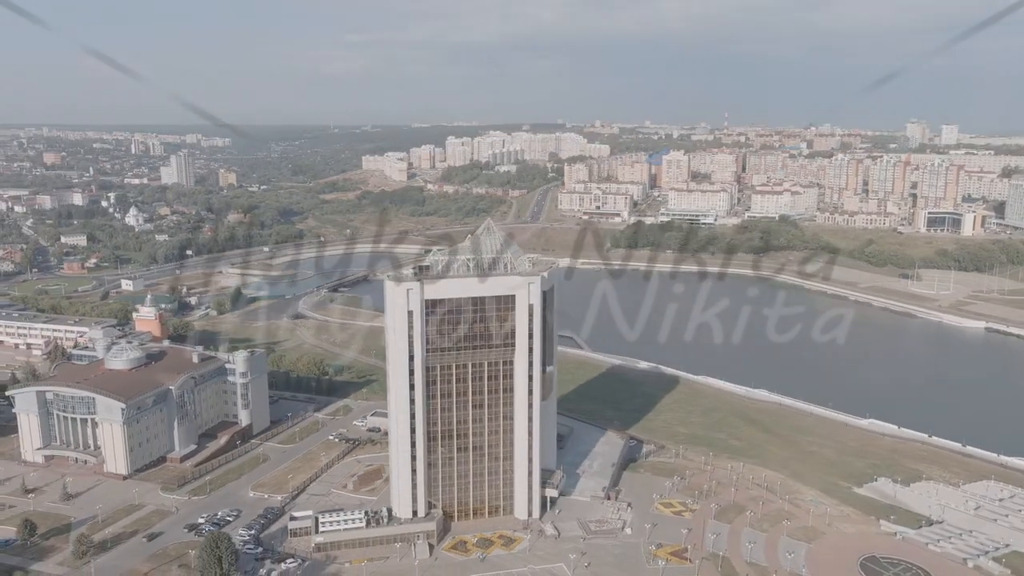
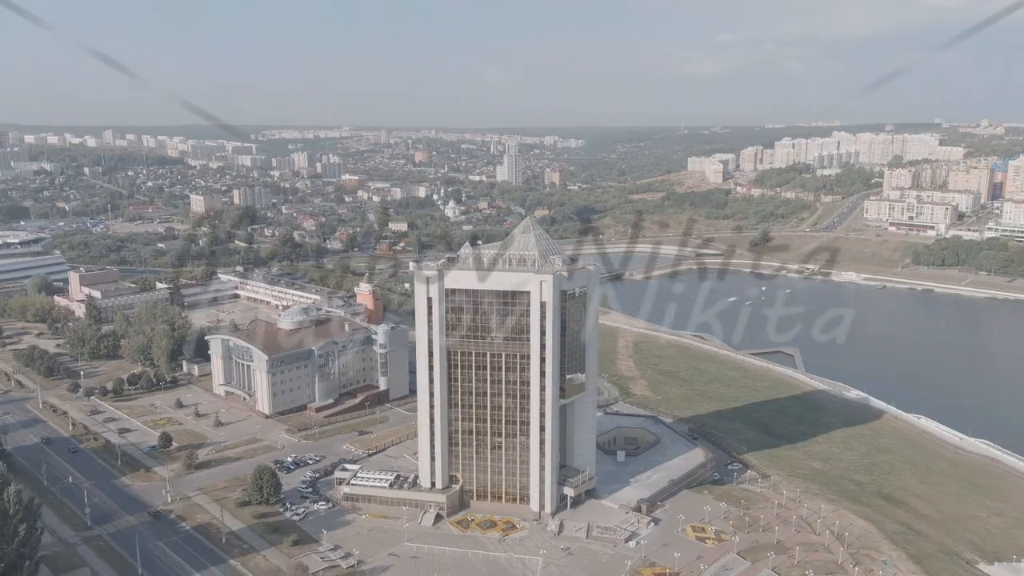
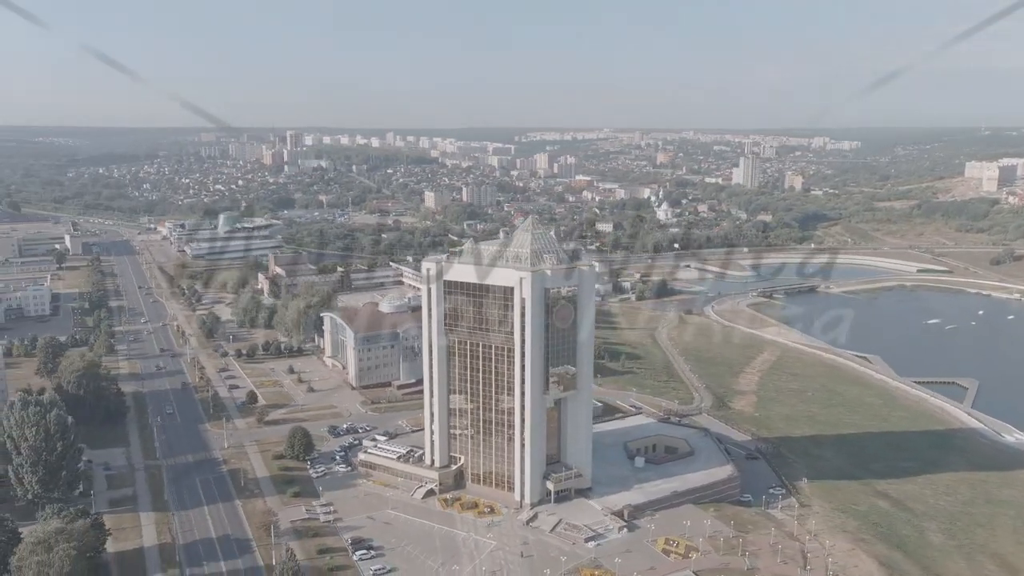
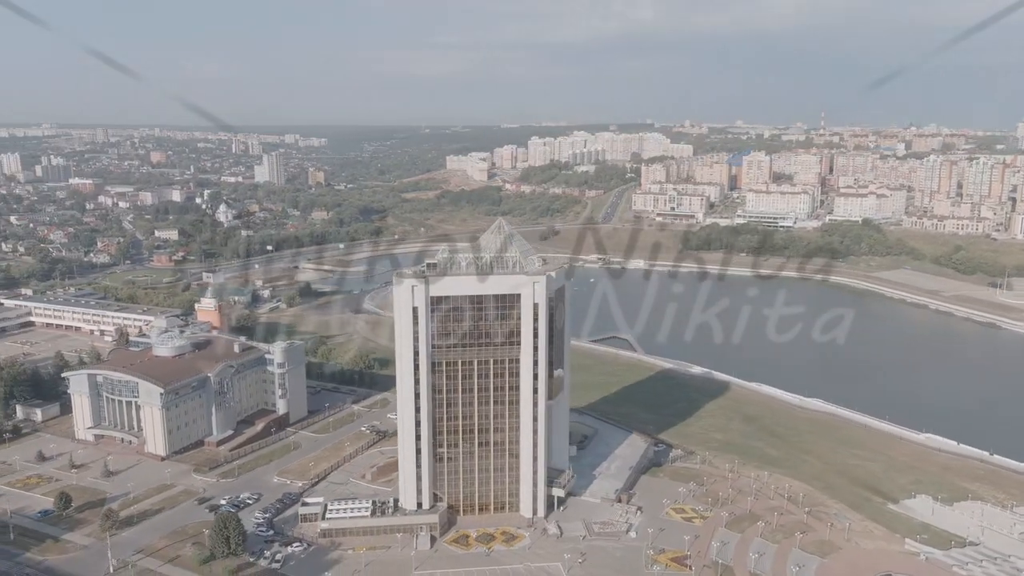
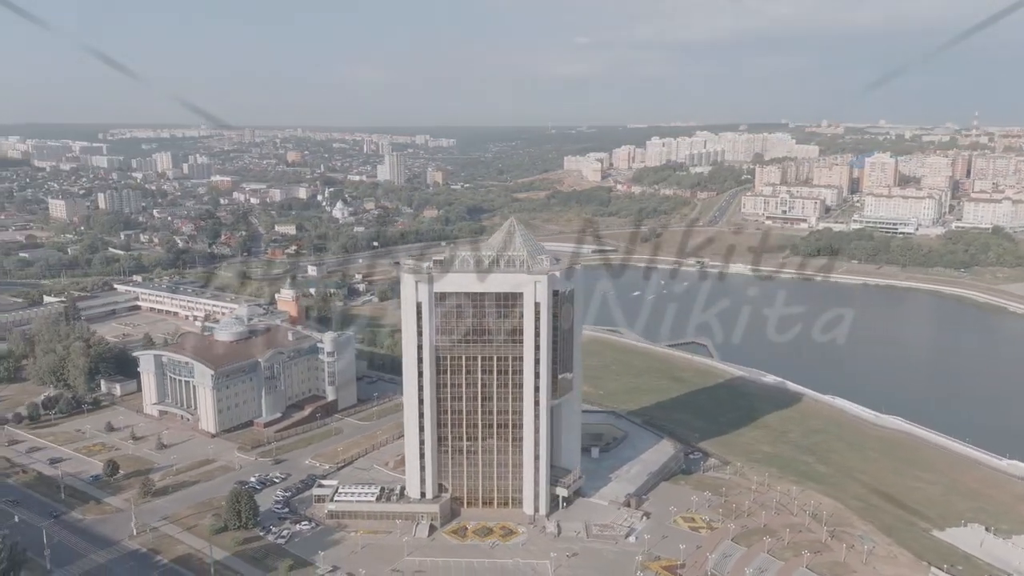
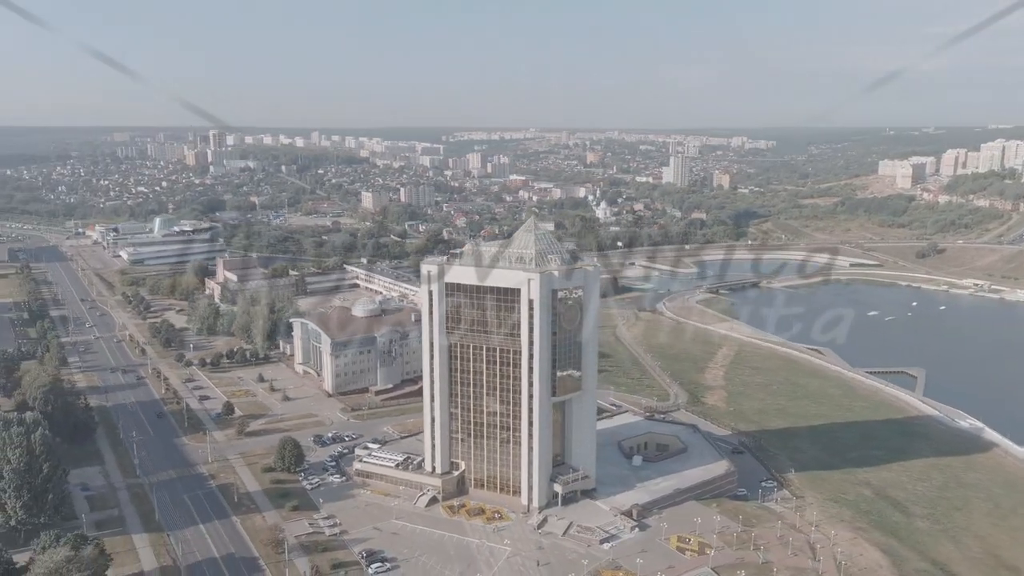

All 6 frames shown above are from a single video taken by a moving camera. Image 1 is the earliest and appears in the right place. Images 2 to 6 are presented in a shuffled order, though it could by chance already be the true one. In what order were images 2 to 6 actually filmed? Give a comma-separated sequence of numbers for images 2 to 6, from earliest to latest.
4, 5, 2, 6, 3
